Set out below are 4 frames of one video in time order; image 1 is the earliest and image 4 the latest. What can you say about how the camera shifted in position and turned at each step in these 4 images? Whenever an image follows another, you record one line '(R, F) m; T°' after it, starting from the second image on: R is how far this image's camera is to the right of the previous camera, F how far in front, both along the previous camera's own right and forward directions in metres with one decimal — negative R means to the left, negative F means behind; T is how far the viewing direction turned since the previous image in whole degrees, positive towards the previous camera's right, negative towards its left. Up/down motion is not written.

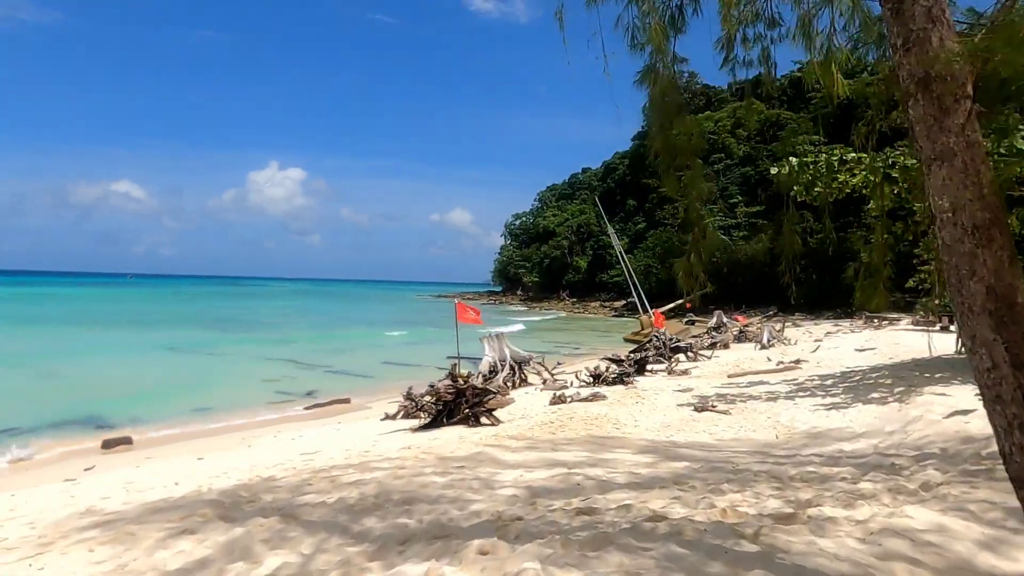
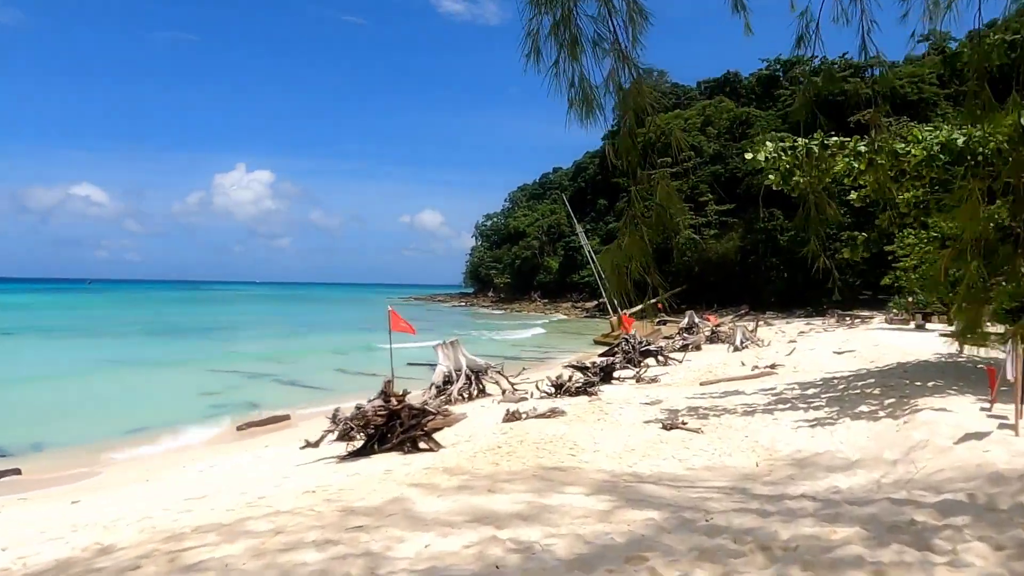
(+0.4, +1.3) m; +2°
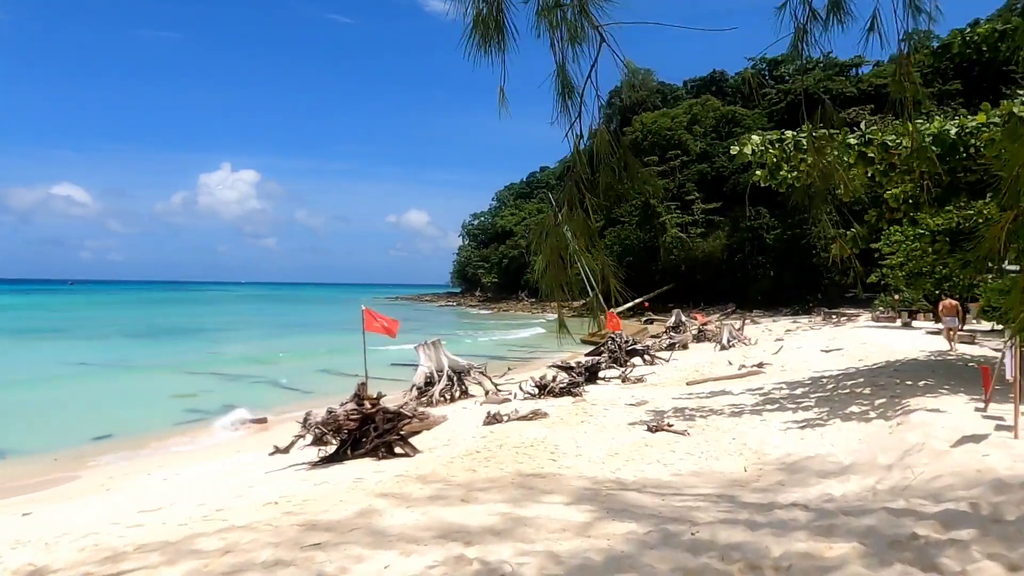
(+0.1, +0.4) m; +1°
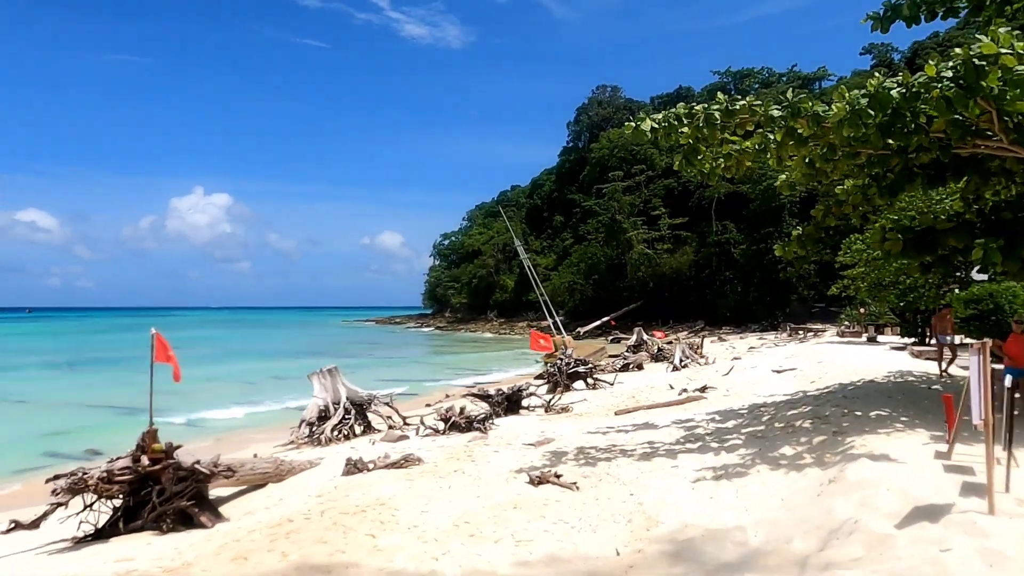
(+1.5, +2.0) m; +2°
